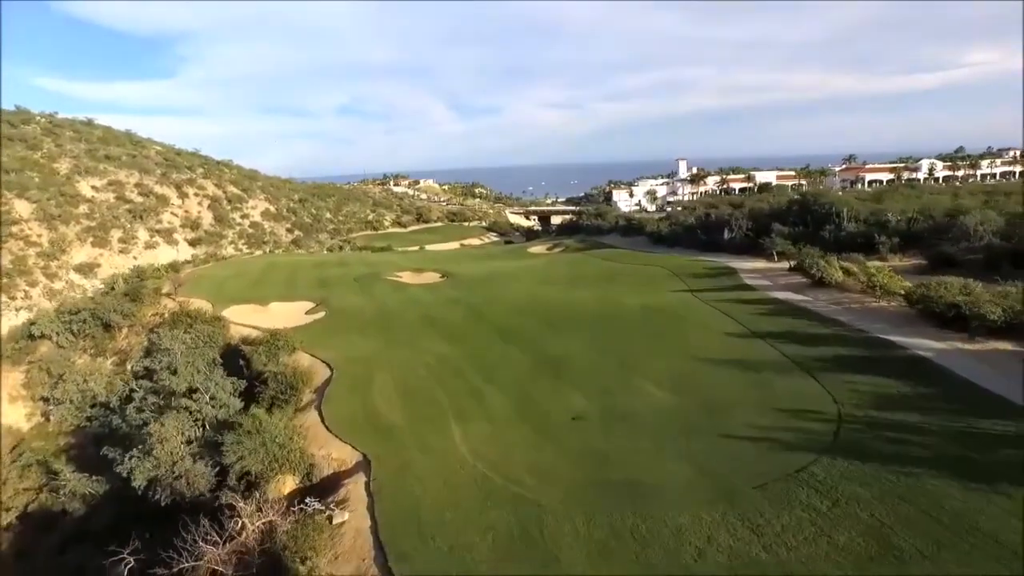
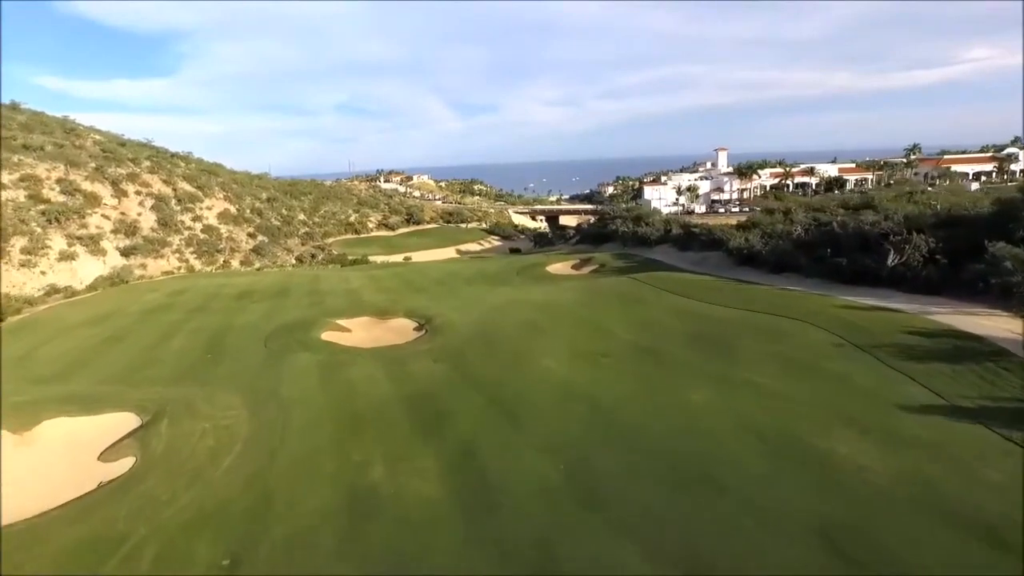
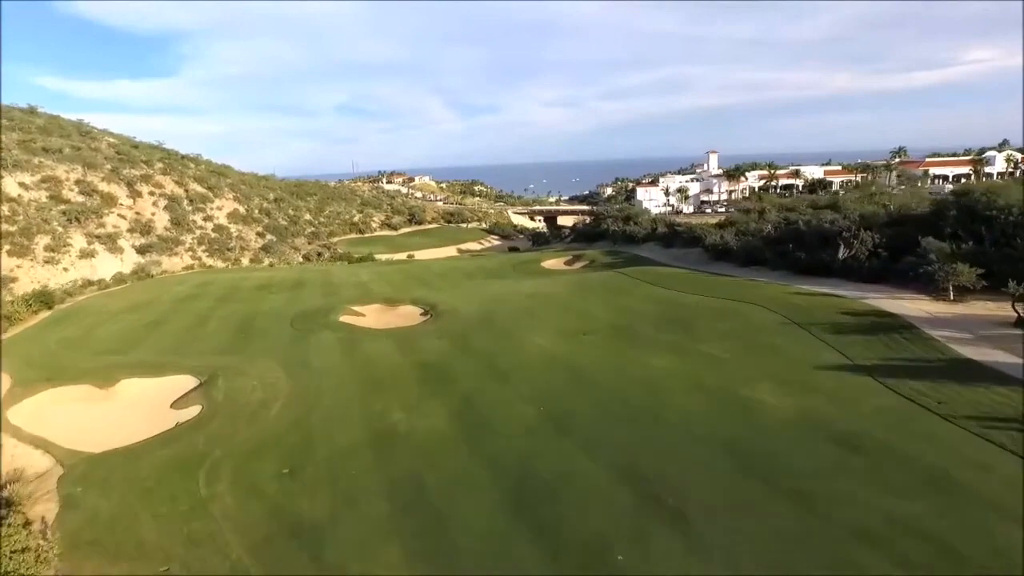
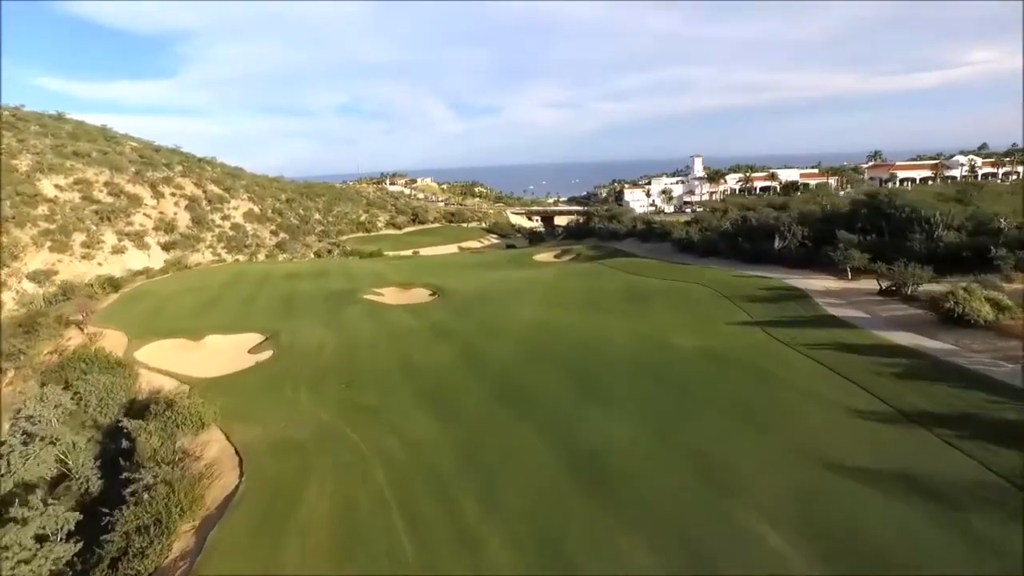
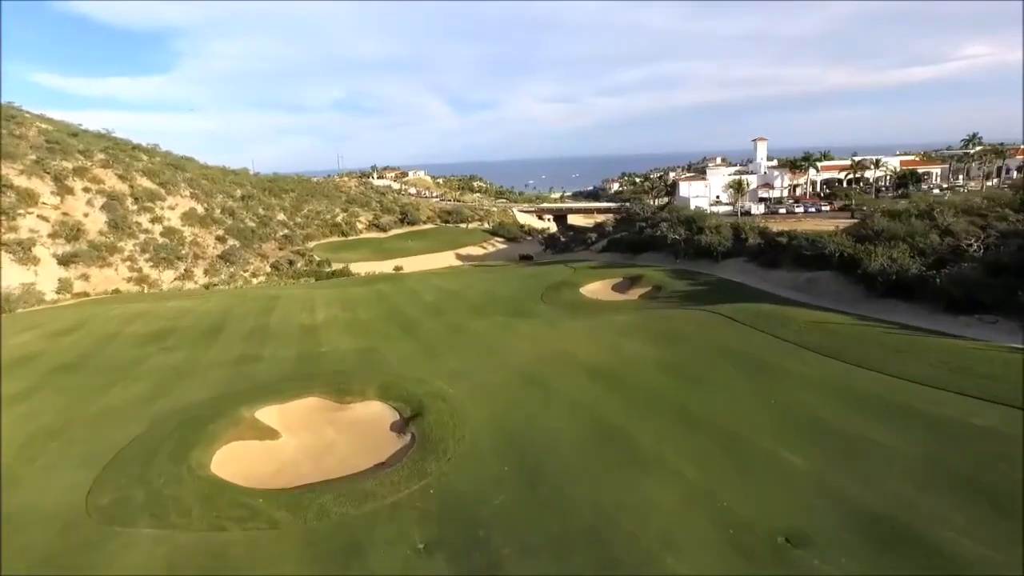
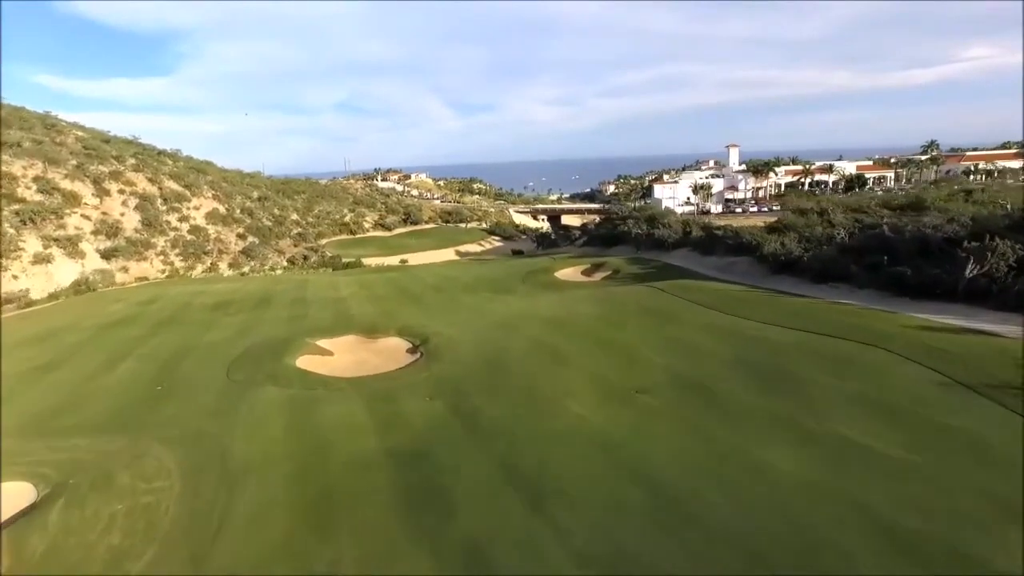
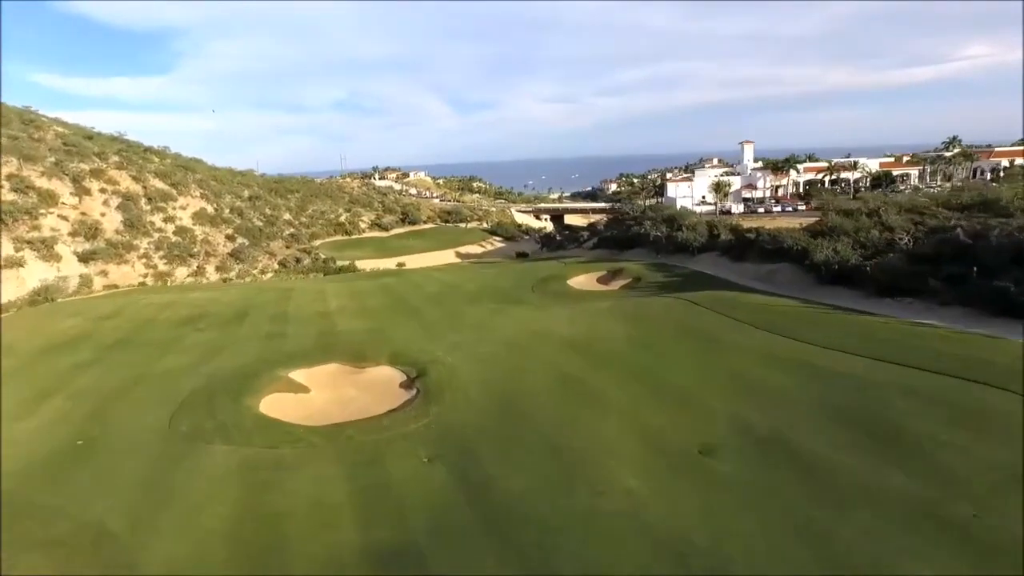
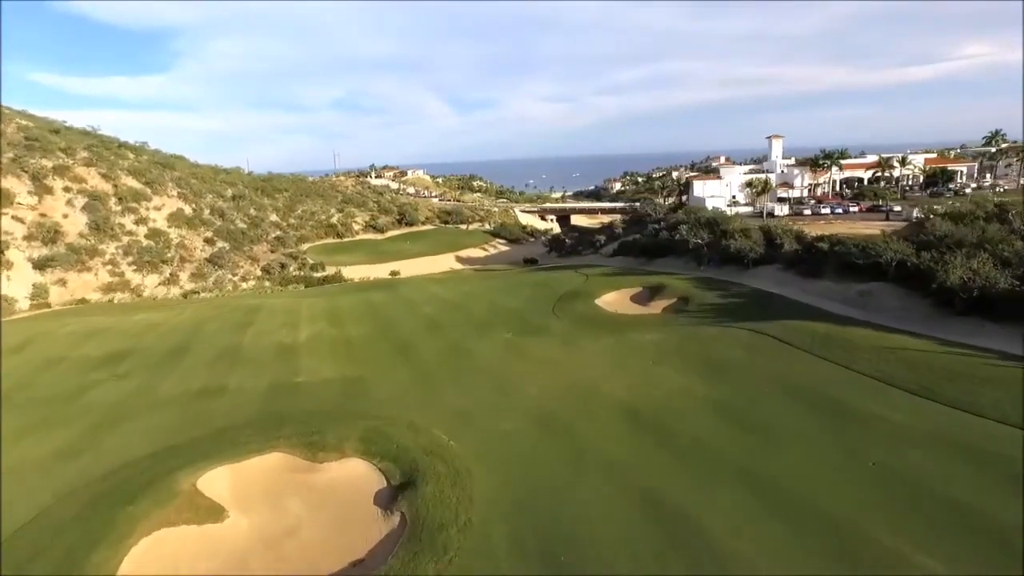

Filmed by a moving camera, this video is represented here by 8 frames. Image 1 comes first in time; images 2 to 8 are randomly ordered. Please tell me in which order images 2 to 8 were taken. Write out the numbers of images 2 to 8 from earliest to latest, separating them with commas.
4, 3, 2, 6, 7, 5, 8
